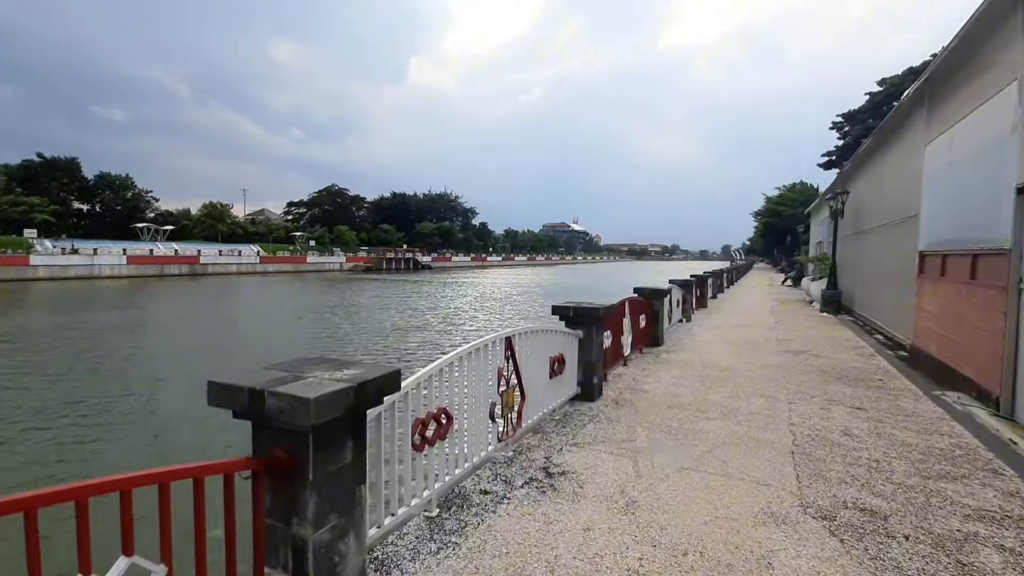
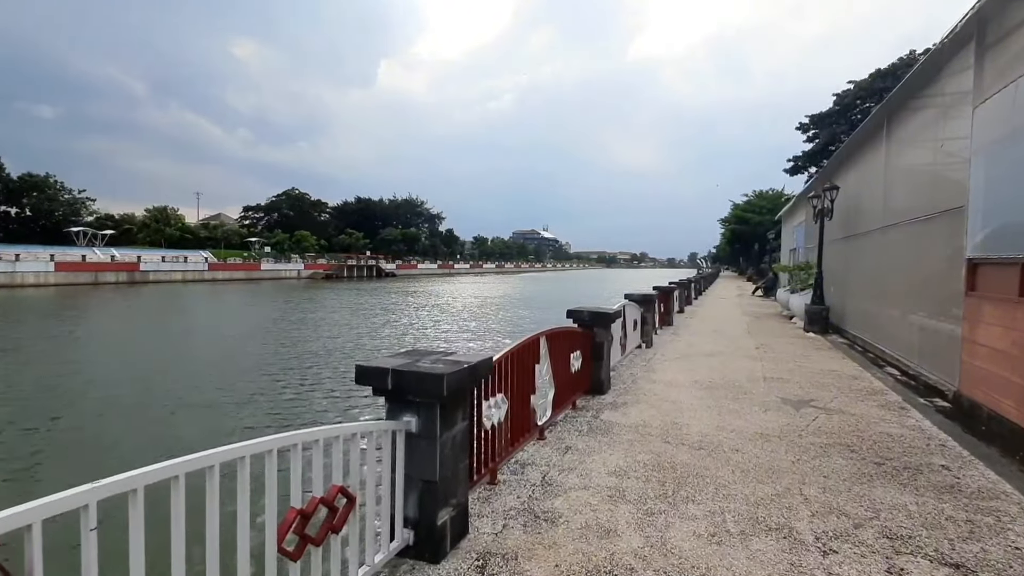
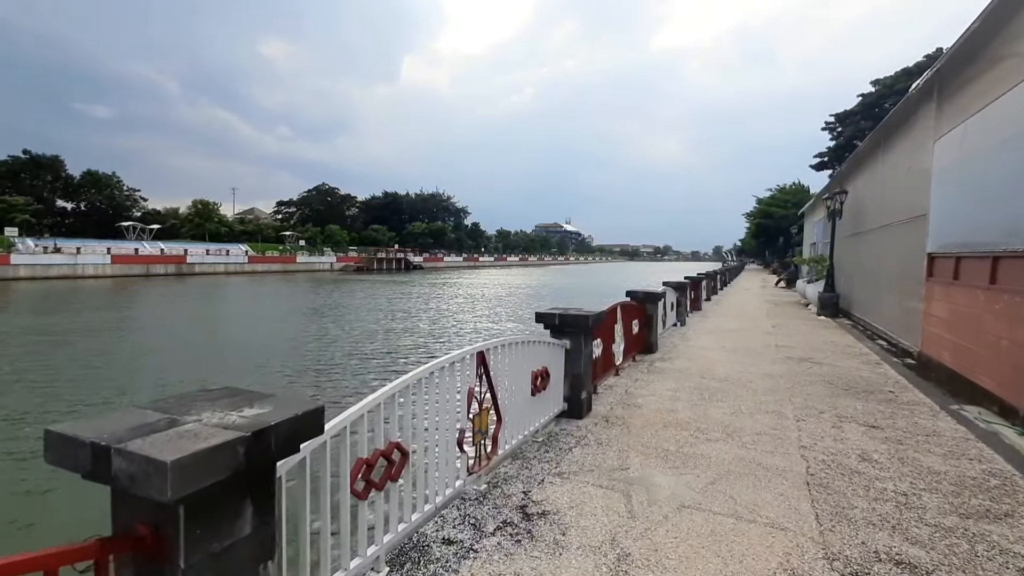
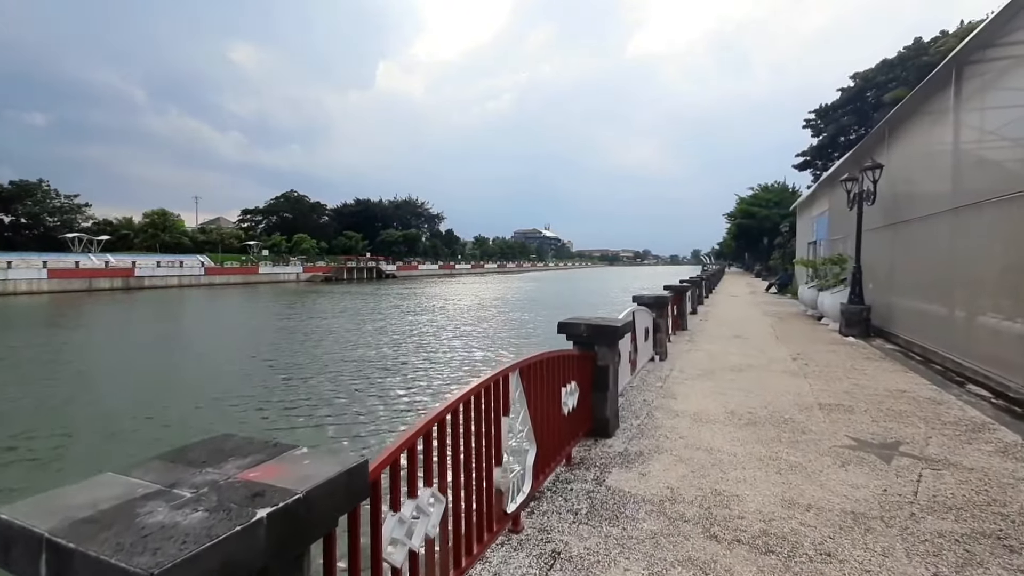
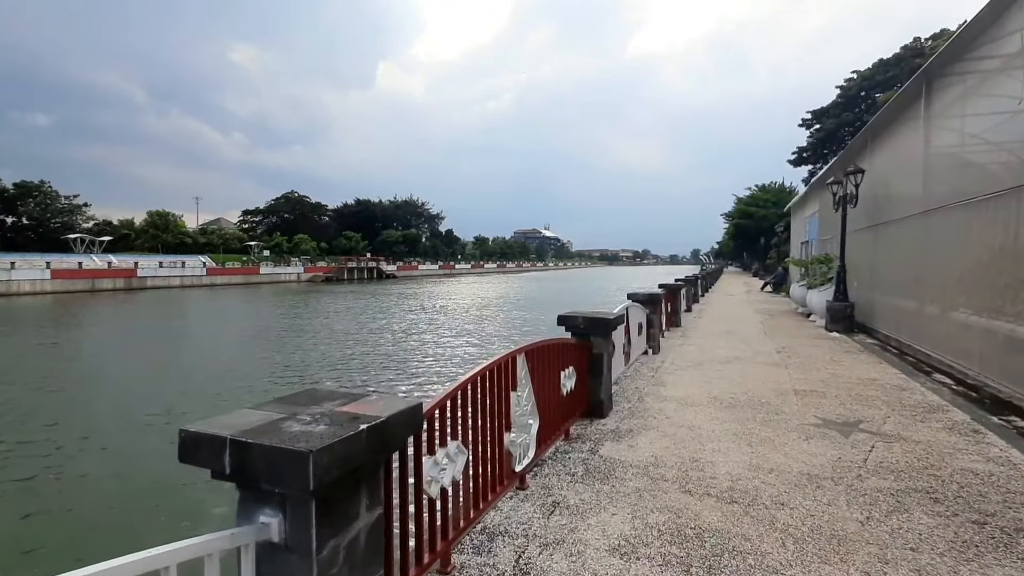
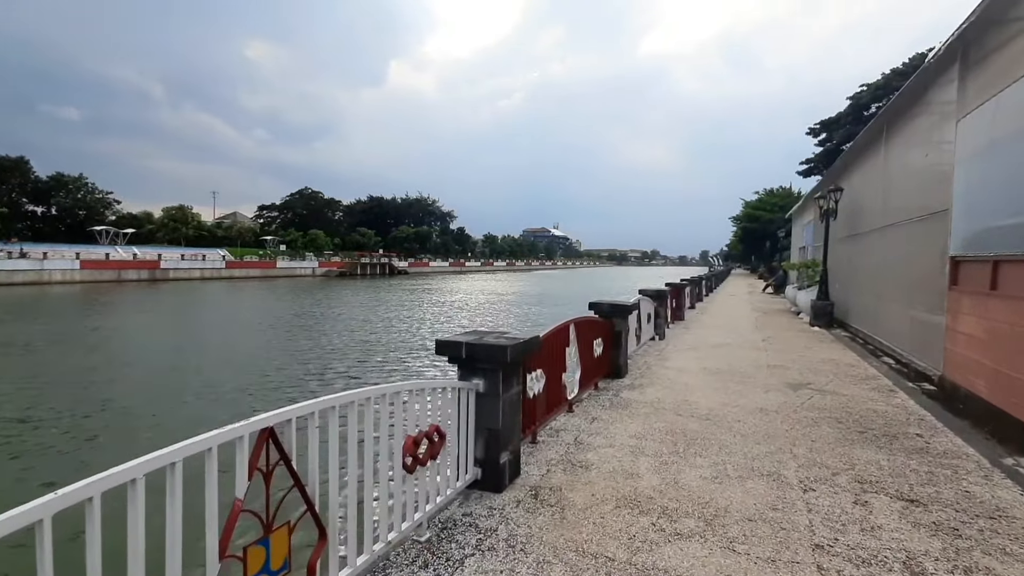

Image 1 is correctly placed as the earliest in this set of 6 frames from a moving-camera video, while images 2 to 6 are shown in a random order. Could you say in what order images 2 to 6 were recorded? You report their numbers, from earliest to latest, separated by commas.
3, 6, 2, 5, 4
